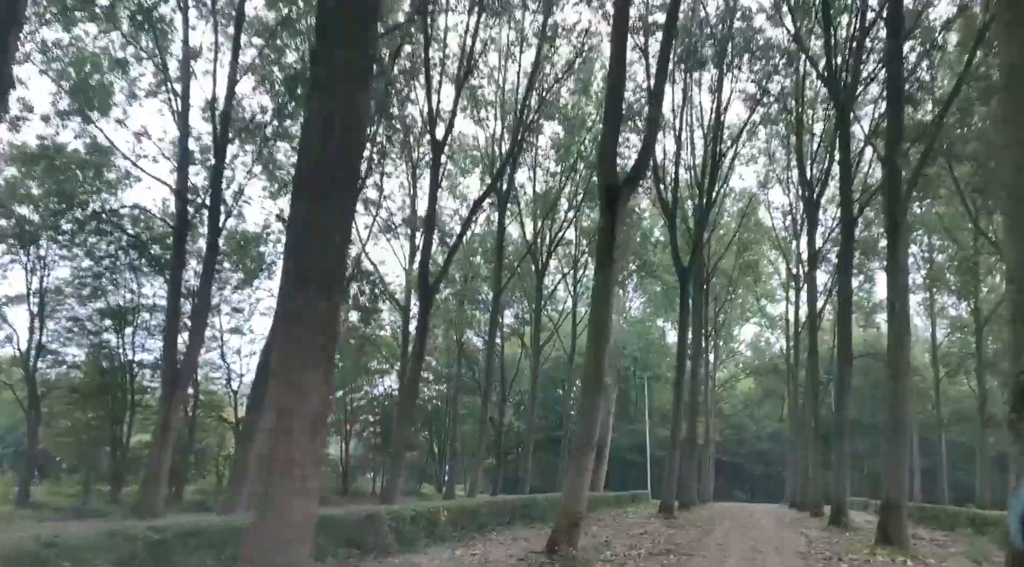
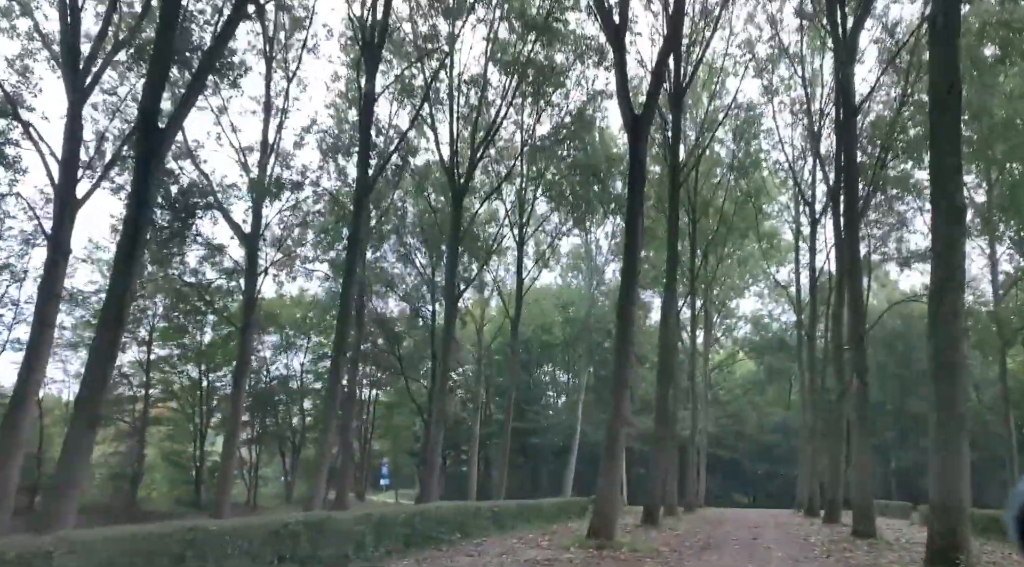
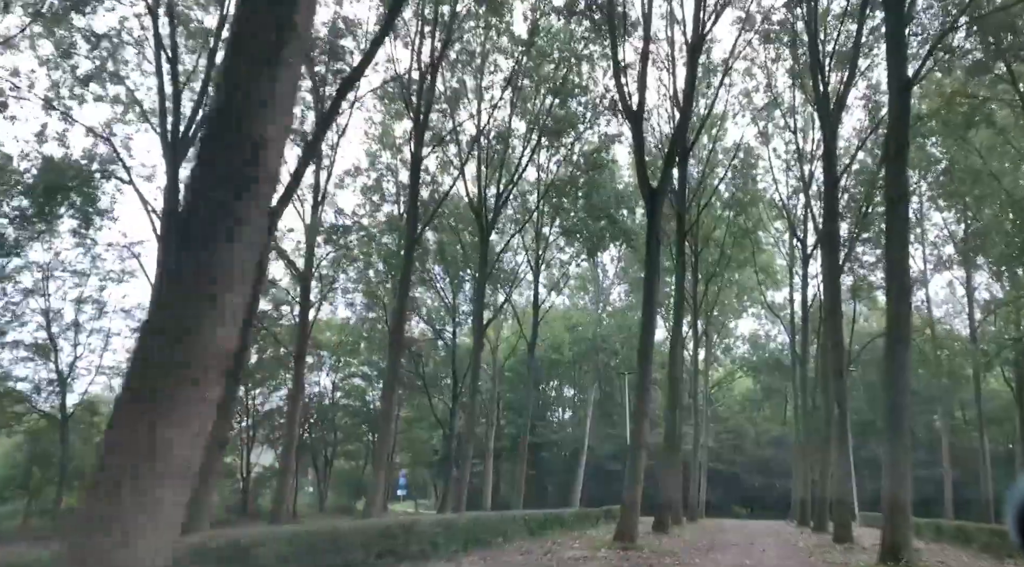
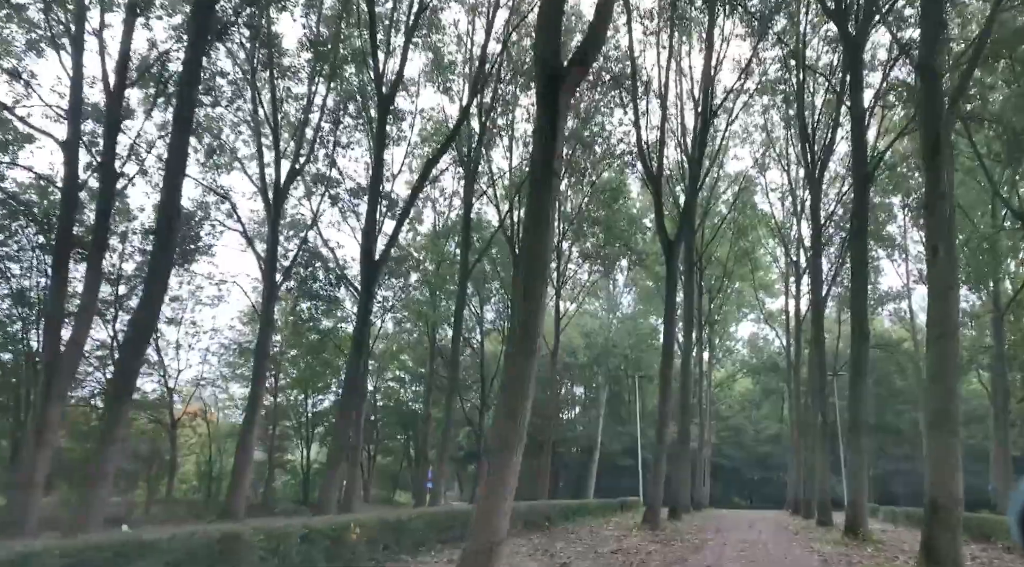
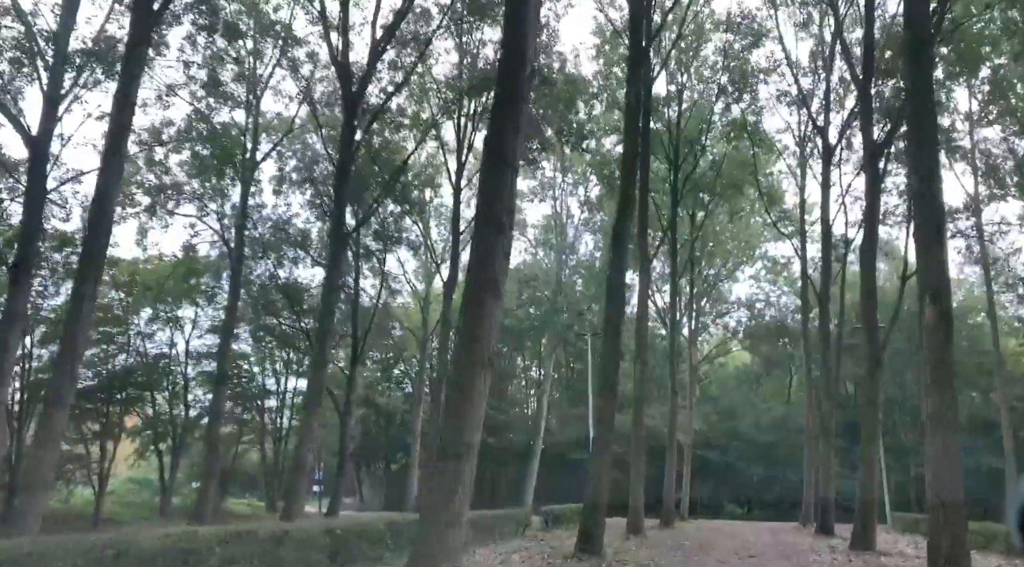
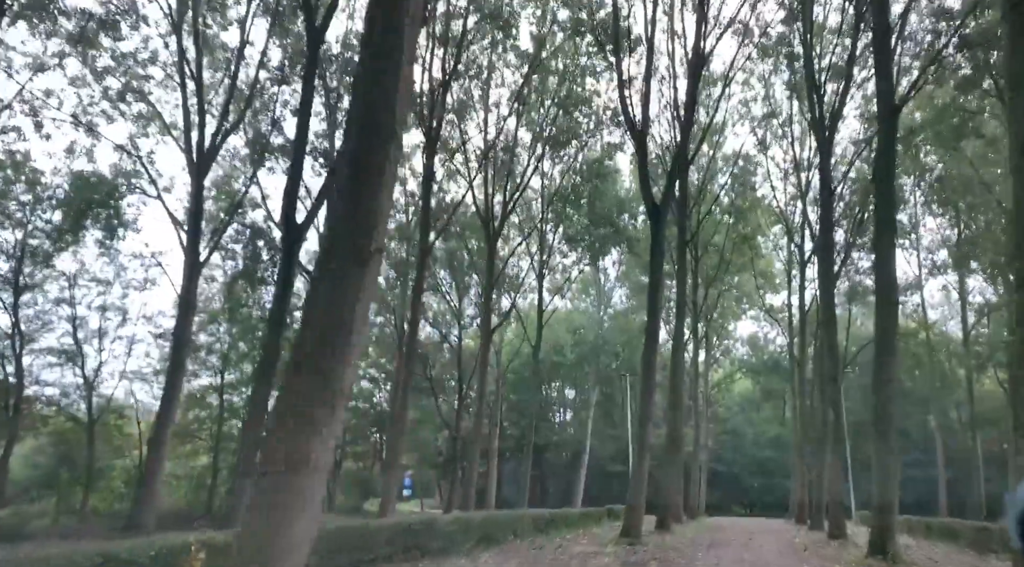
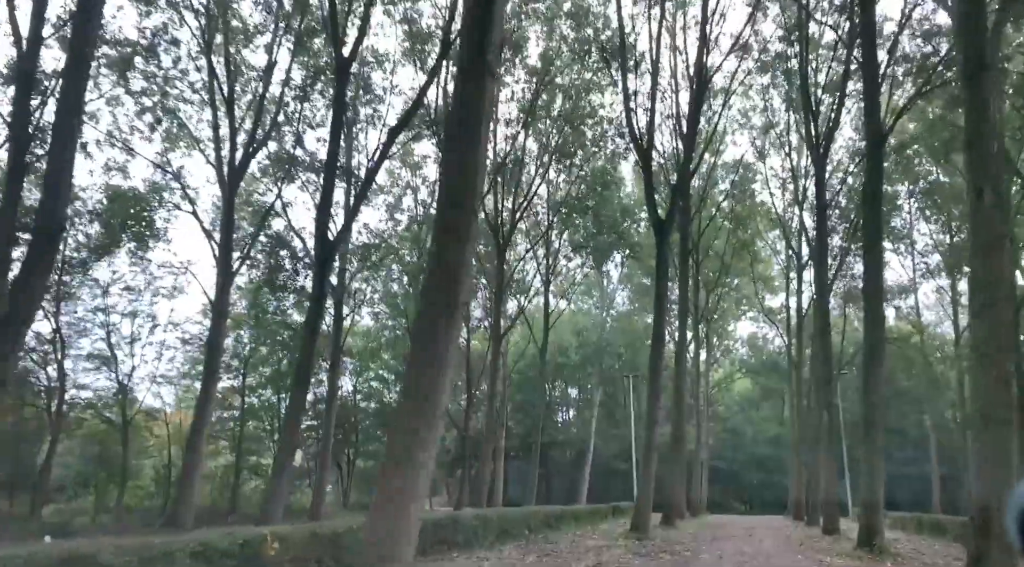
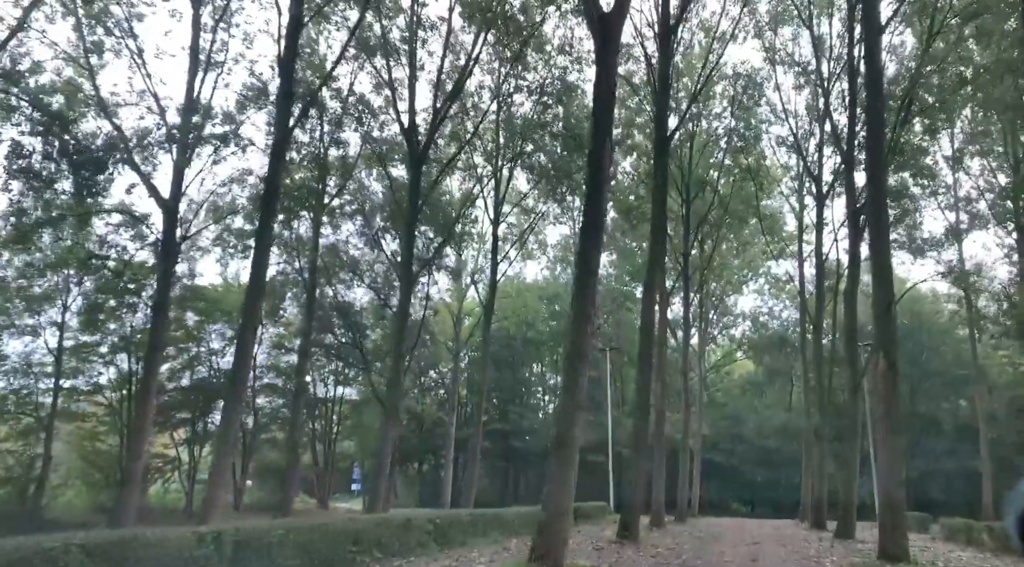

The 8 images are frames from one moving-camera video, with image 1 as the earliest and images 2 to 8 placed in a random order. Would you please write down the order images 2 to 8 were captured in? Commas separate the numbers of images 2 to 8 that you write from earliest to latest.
4, 7, 6, 3, 2, 8, 5
